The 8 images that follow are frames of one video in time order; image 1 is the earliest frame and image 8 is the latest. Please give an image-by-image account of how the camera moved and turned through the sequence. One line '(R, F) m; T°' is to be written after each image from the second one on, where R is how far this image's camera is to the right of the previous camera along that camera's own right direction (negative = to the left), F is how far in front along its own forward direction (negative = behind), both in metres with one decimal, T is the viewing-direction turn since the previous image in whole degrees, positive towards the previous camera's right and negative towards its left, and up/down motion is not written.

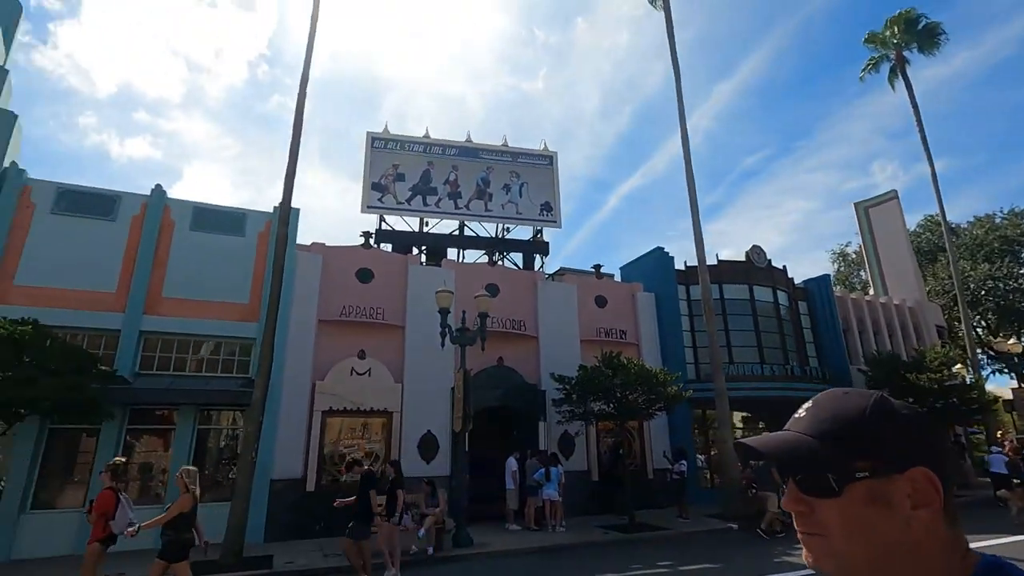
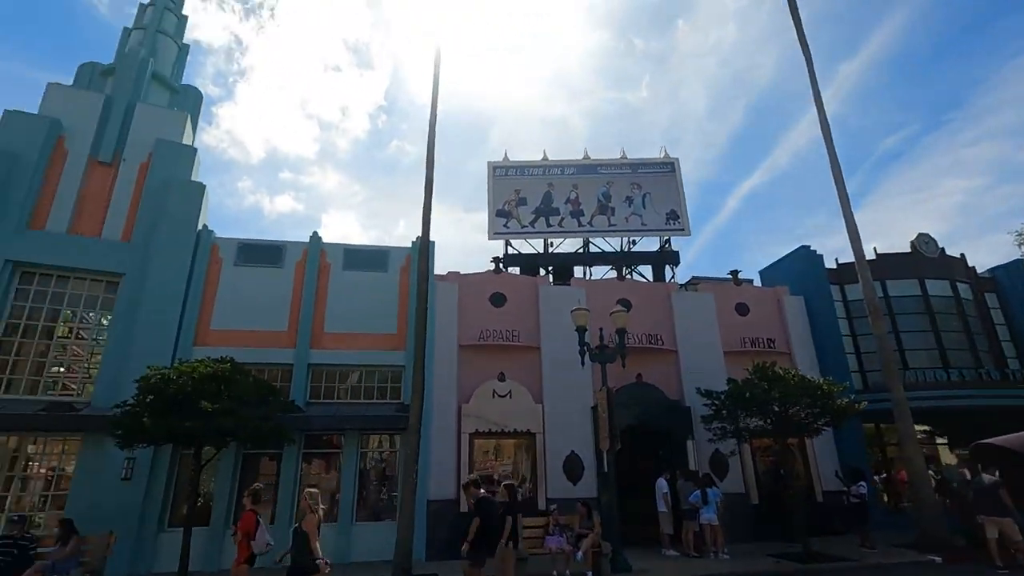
(-0.4, 0.0) m; -12°
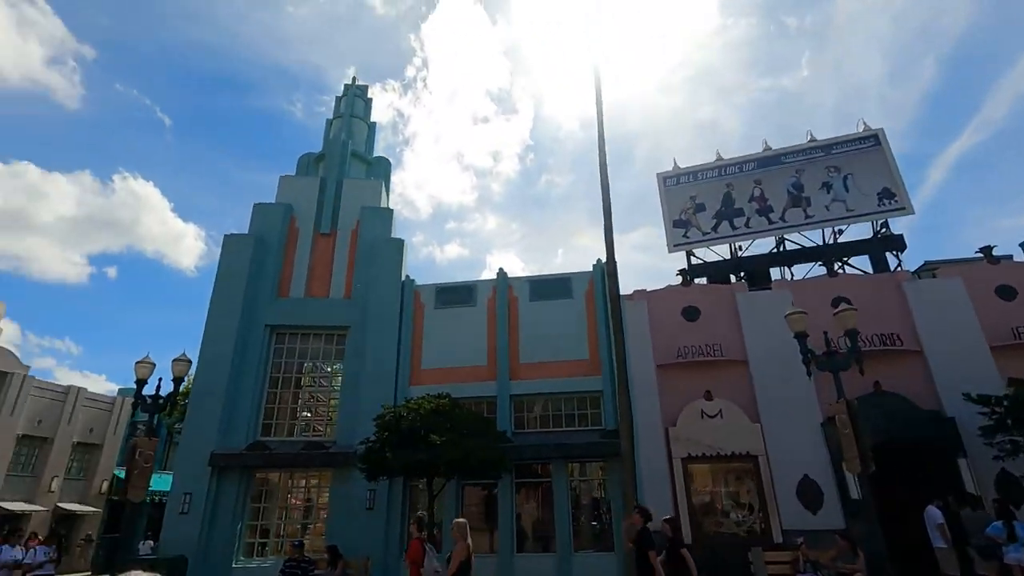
(-0.7, +0.1) m; -17°
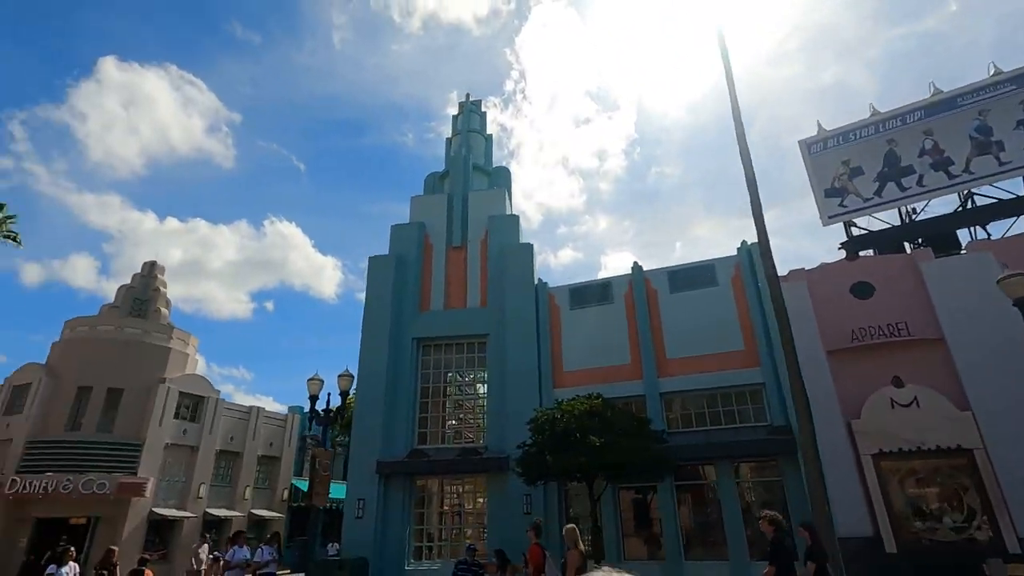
(-0.6, +0.2) m; -12°
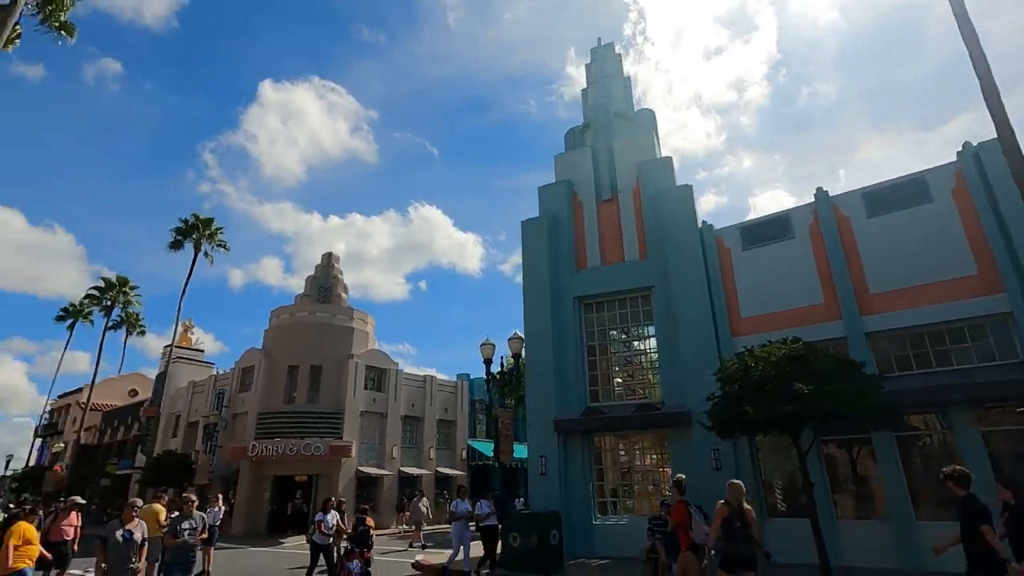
(-0.6, +0.3) m; -15°
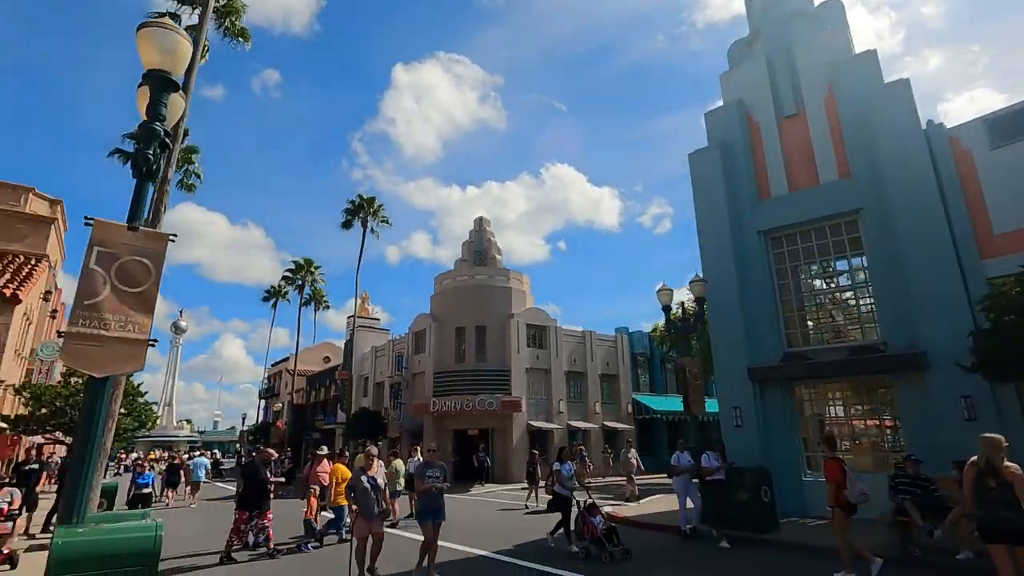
(-0.9, +0.6) m; -15°
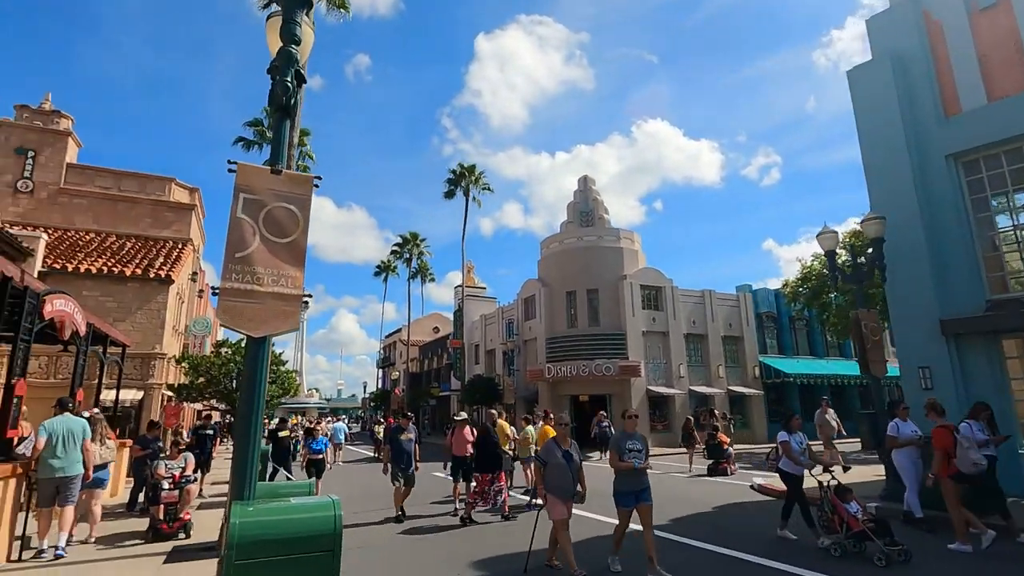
(-0.9, +0.9) m; -10°
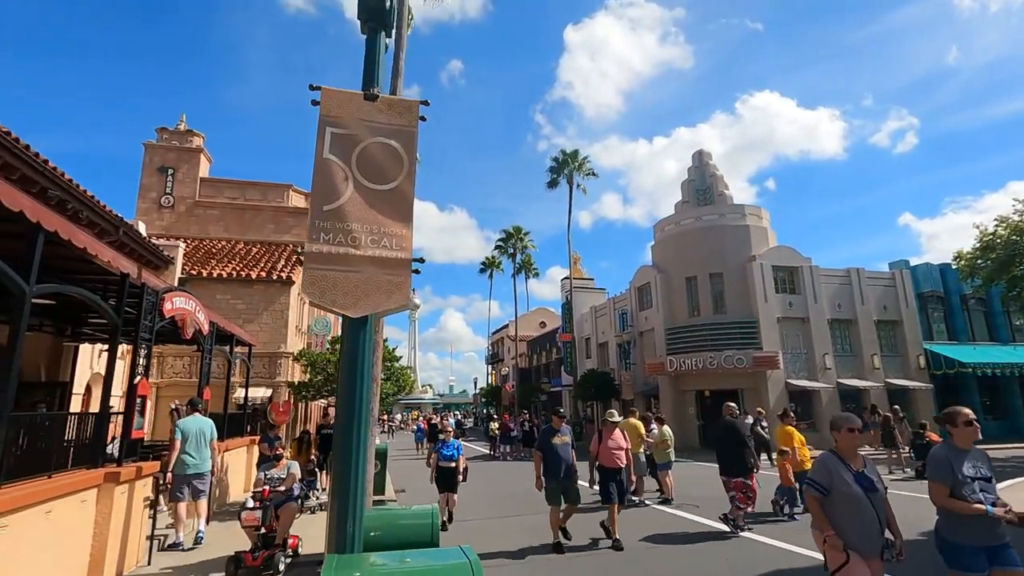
(-0.5, +1.3) m; -11°
